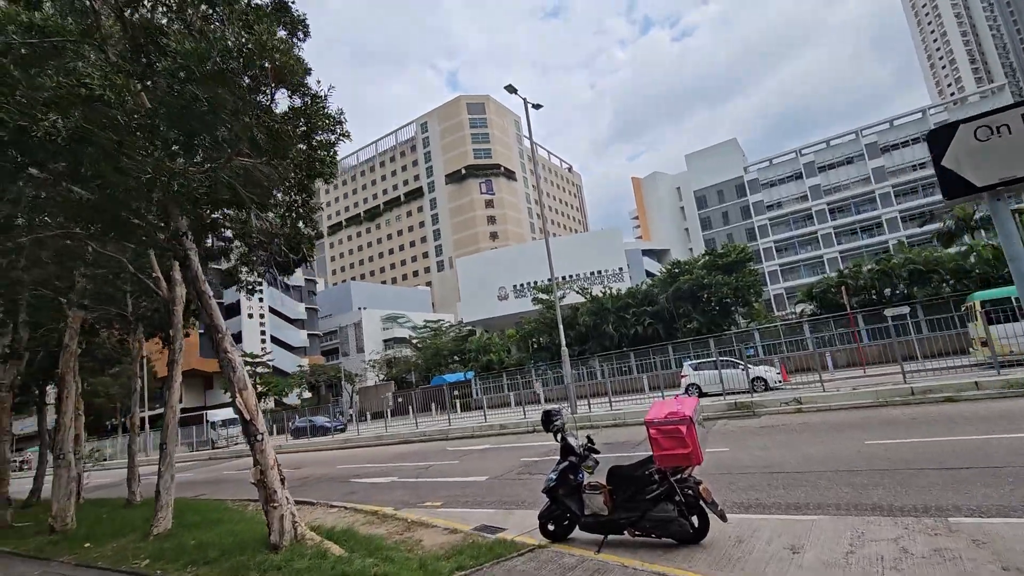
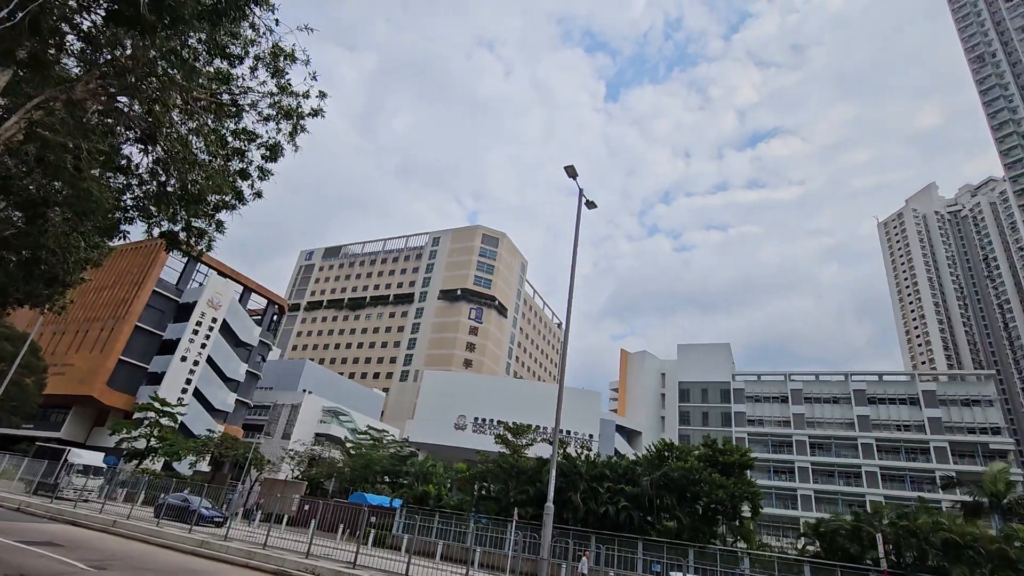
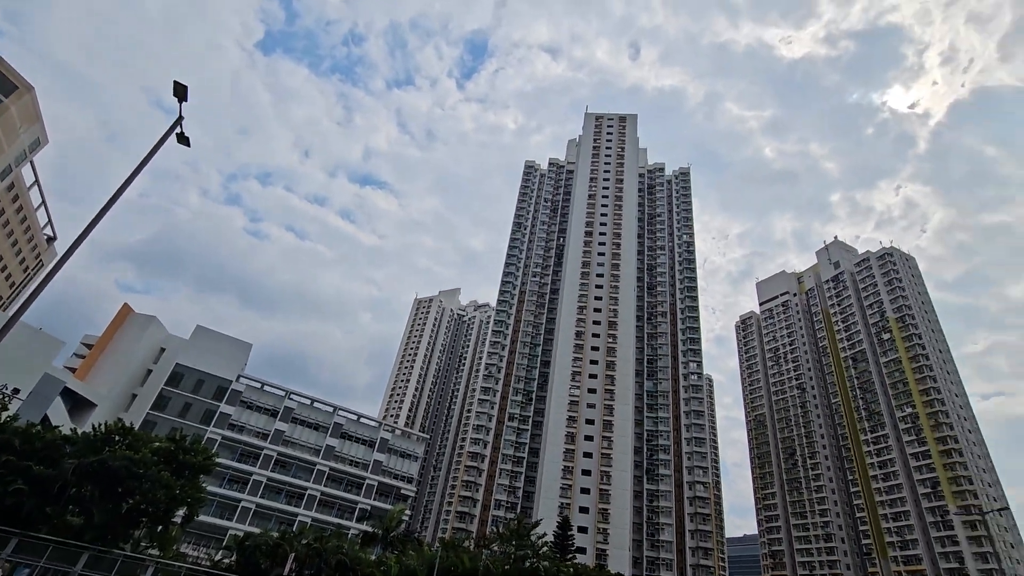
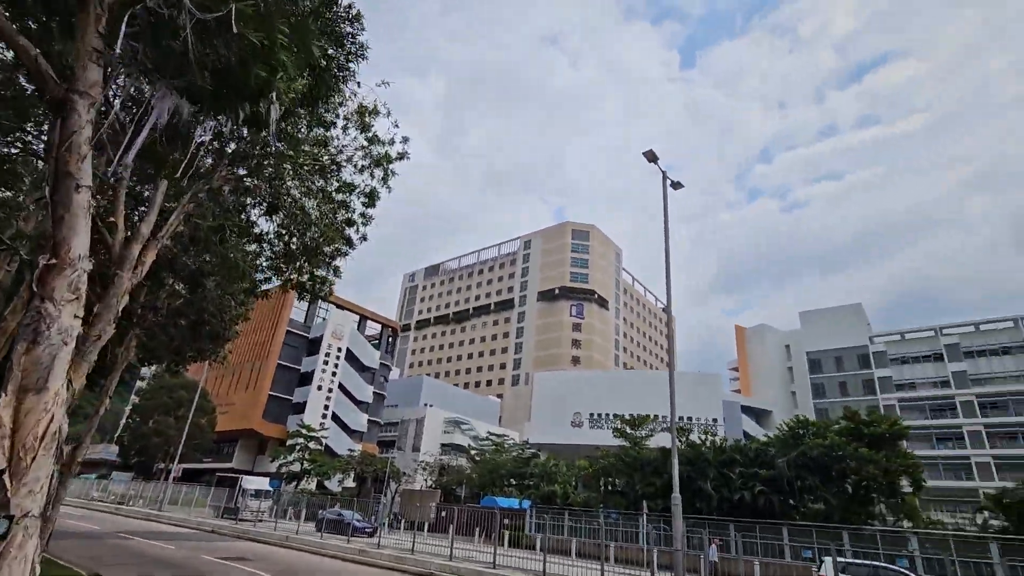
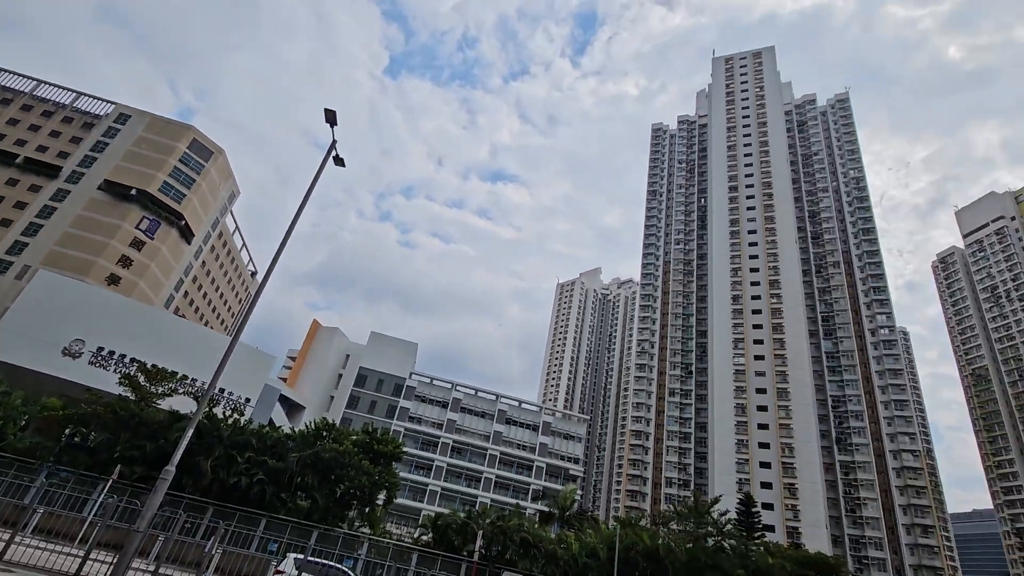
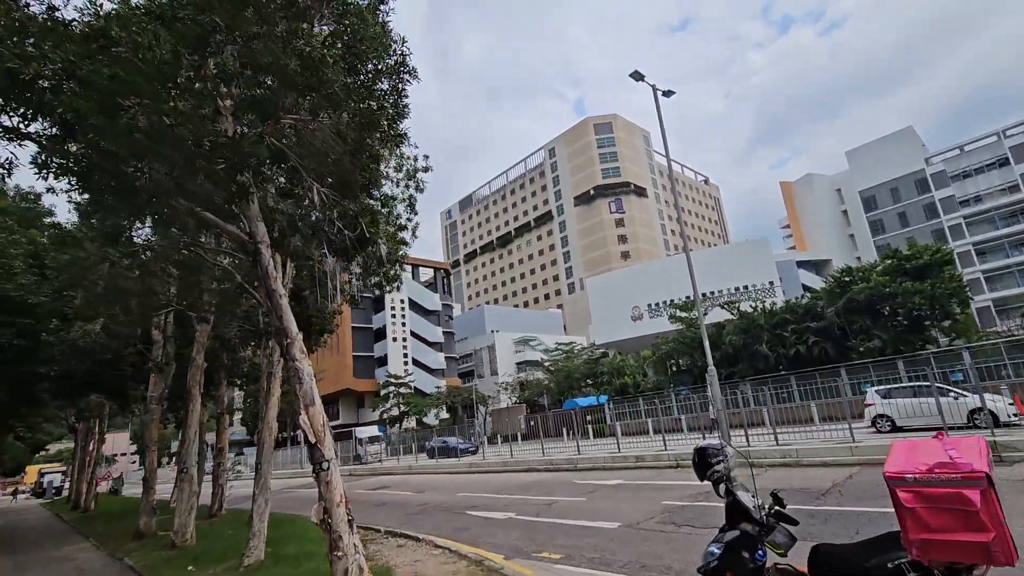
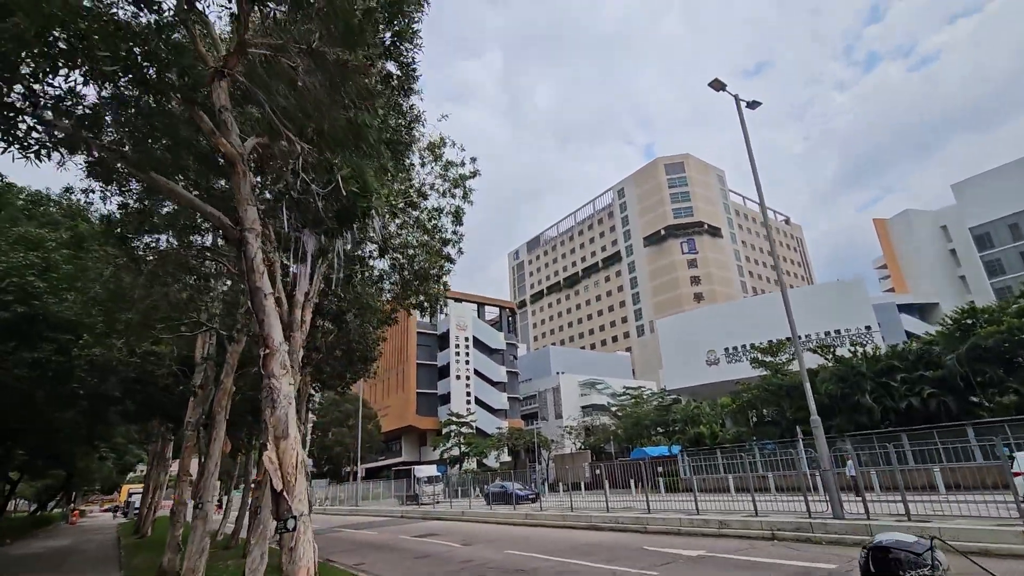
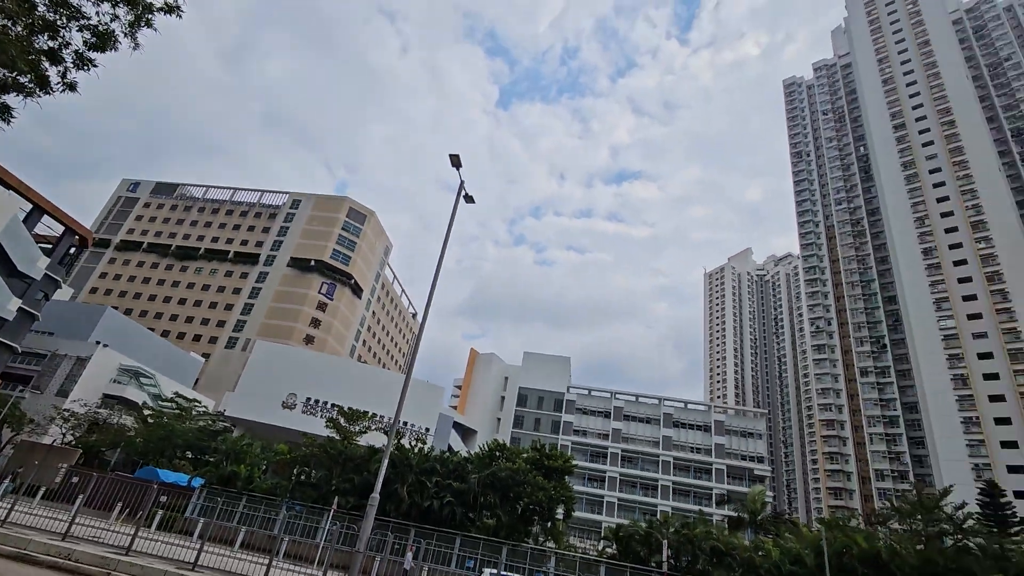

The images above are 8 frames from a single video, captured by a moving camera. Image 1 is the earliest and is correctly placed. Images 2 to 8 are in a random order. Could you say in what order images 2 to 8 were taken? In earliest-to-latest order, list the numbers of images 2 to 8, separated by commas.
6, 7, 4, 2, 8, 5, 3
